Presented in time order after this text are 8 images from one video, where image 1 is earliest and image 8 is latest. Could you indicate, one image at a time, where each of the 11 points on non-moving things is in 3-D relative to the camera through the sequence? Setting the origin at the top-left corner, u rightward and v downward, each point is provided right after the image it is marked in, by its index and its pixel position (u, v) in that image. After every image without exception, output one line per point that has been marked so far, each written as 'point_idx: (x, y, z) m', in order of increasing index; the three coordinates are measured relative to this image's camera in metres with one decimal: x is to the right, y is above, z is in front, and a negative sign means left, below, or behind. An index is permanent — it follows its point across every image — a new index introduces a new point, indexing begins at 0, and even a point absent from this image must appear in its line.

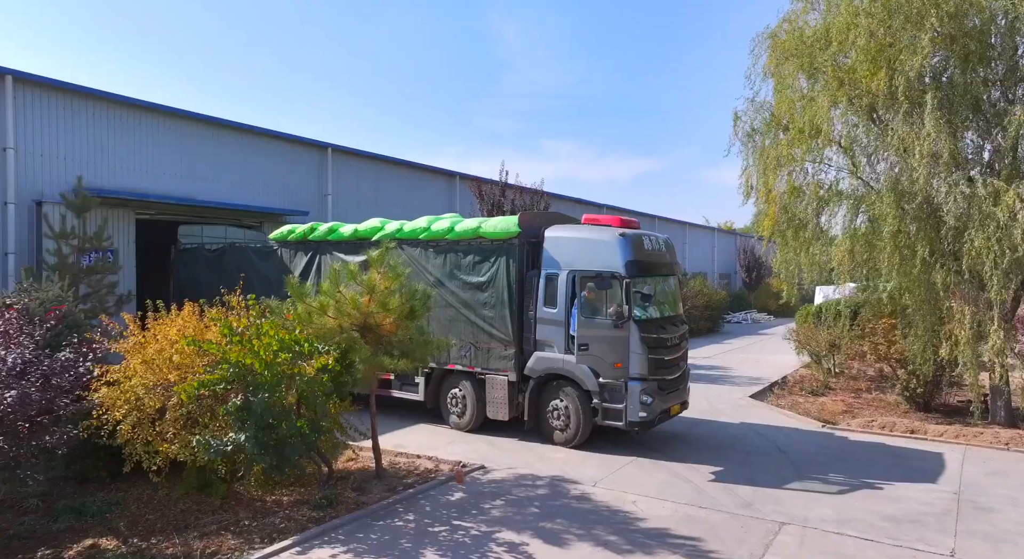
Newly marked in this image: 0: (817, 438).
0: (+4.1, -2.1, +10.9) m
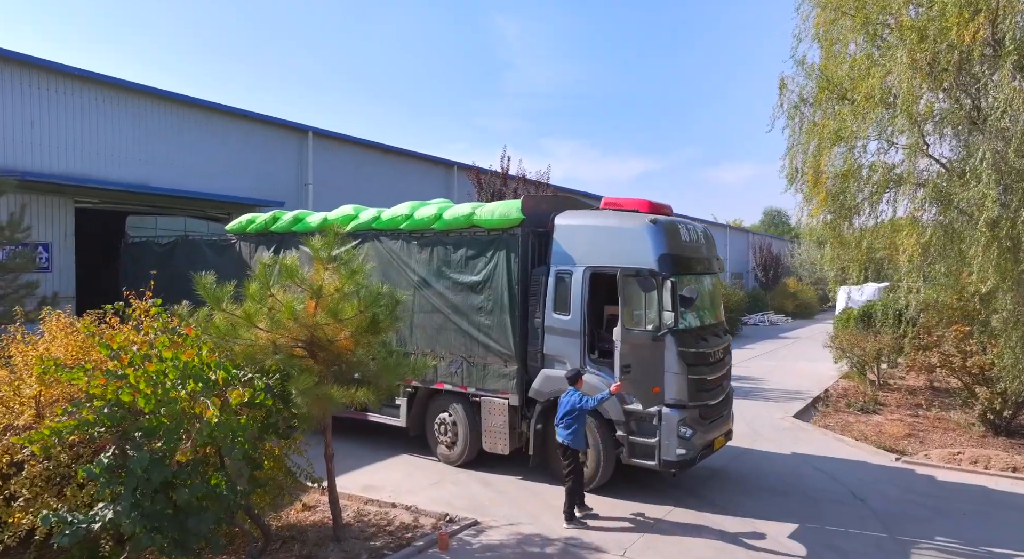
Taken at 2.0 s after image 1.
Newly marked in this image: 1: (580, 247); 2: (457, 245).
0: (+4.1, -2.1, +8.7) m
1: (+0.7, +0.3, +8.5) m
2: (-0.6, +0.4, +9.5) m
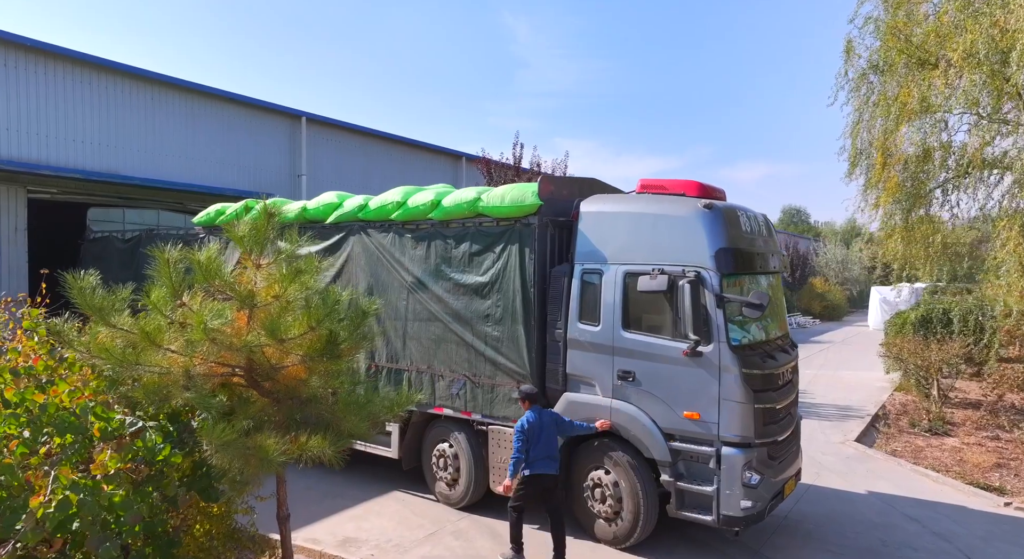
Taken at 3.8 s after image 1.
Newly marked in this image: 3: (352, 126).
0: (+4.2, -2.1, +6.9) m
1: (+0.8, +0.3, +6.7) m
2: (-0.5, +0.4, +7.7) m
3: (-3.5, +3.3, +17.5) m
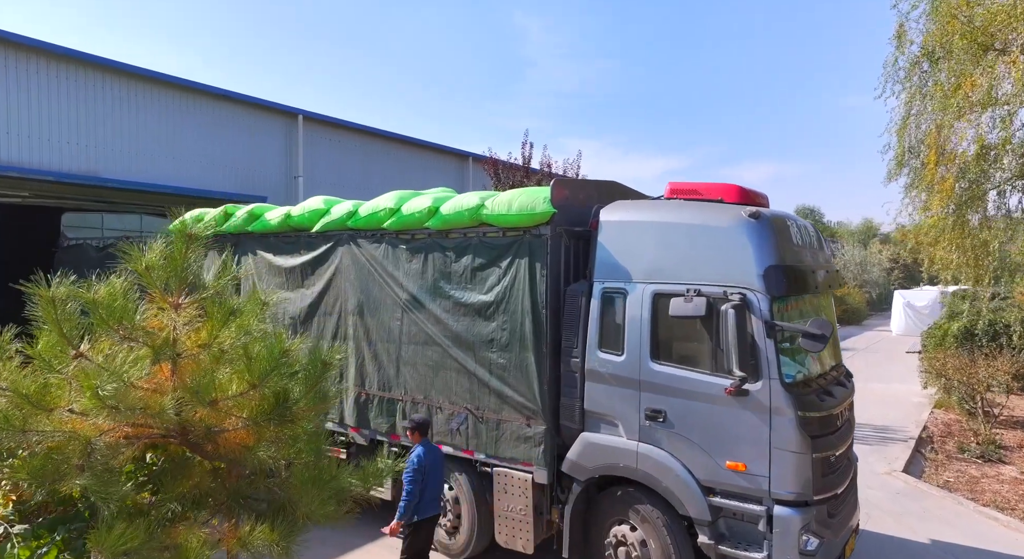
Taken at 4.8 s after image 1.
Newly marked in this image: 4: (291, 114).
0: (+4.3, -2.3, +5.8) m
1: (+0.9, +0.2, +5.7) m
2: (-0.4, +0.2, +6.7) m
3: (-3.3, +3.2, +16.6) m
4: (-4.3, +3.2, +15.8) m
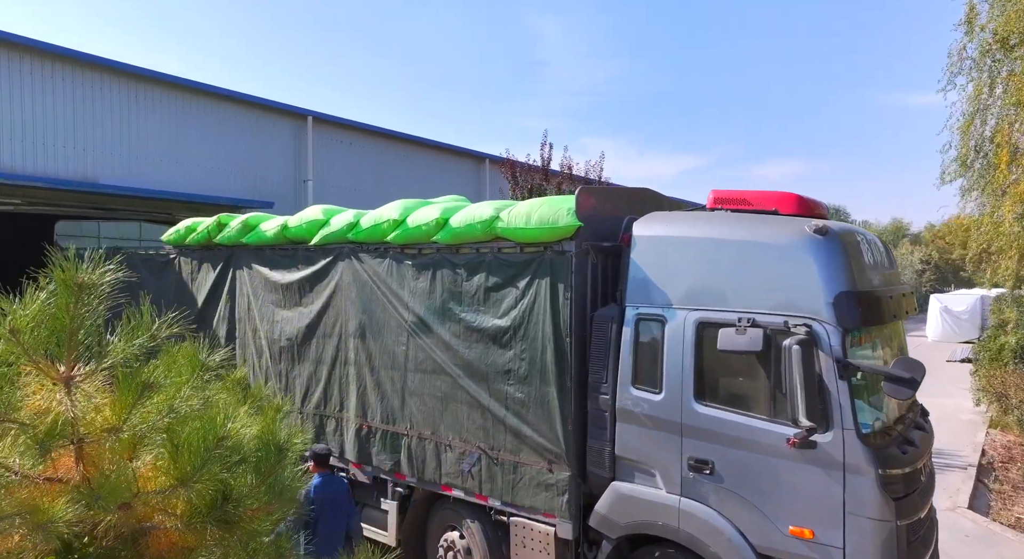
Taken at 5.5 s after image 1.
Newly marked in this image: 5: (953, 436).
0: (+4.4, -2.4, +4.9) m
1: (+1.0, 0.0, +4.9) m
2: (-0.3, +0.1, +5.9) m
3: (-2.9, +3.0, +15.8) m
4: (-4.0, +3.1, +15.0) m
5: (+6.5, -2.3, +11.8) m
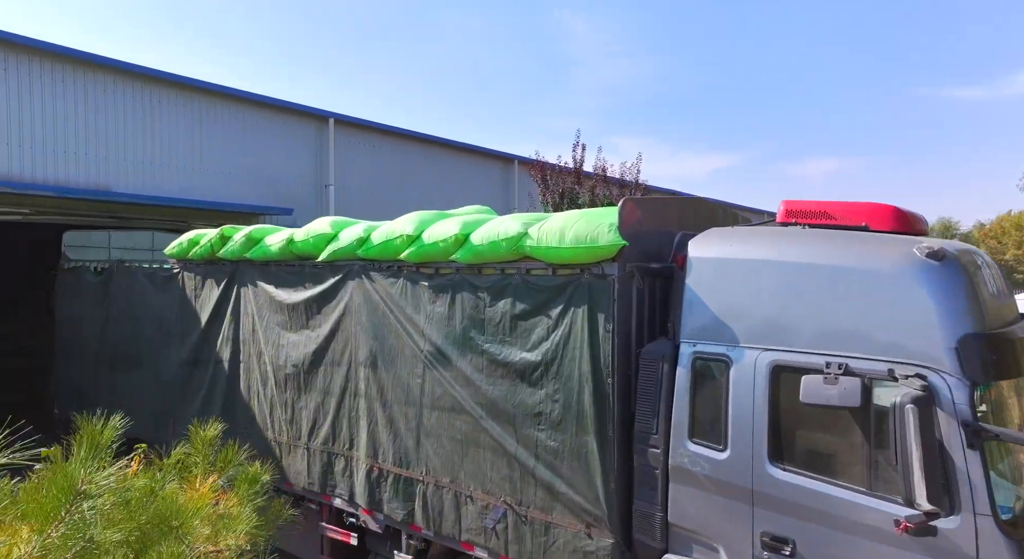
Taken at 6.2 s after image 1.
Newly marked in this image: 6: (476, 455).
0: (+4.6, -2.6, +3.8) m
1: (+1.2, -0.1, +4.0) m
2: (-0.1, -0.1, +5.1) m
3: (-2.3, +2.9, +15.1) m
4: (-3.4, +2.9, +14.3) m
5: (+7.0, -2.5, +10.7) m
6: (-0.2, -1.1, +5.2) m
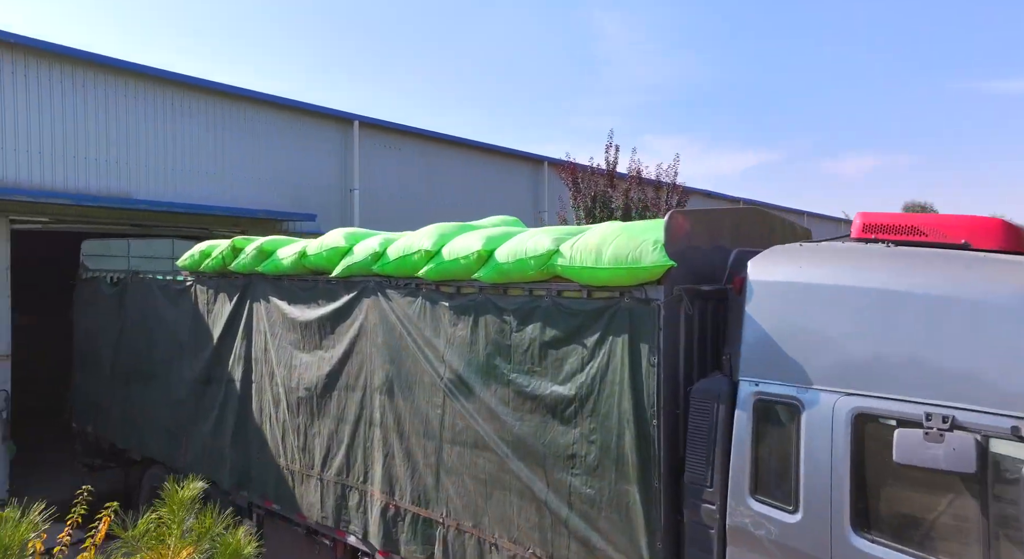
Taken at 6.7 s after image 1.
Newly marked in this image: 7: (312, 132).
0: (+4.7, -2.7, +3.1) m
1: (+1.3, -0.2, +3.3) m
2: (+0.1, -0.2, +4.5) m
3: (-1.7, +2.7, +14.6) m
4: (-2.9, +2.7, +13.9) m
5: (+7.4, -2.6, +9.8) m
6: (-0.1, -1.2, +4.6) m
7: (-3.3, +2.5, +13.5) m
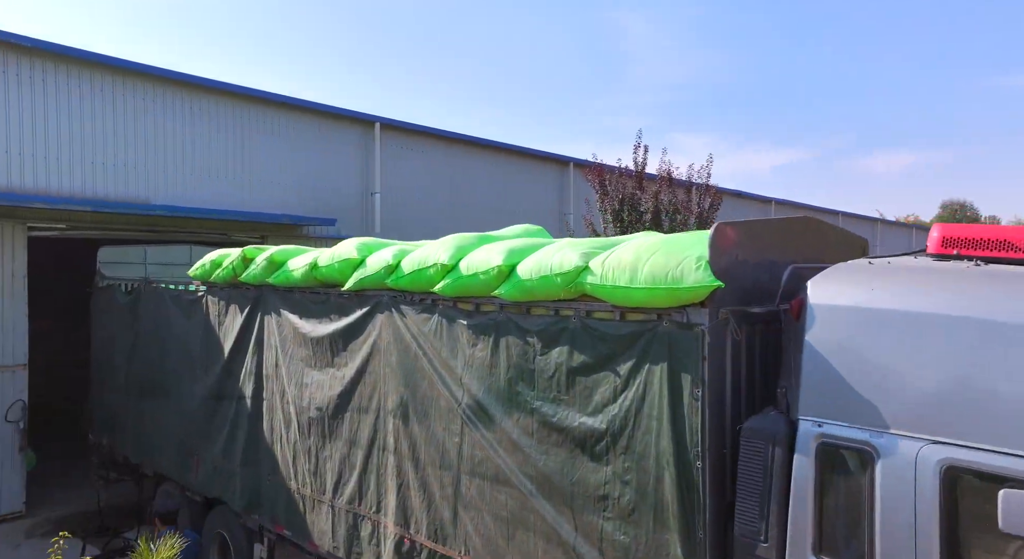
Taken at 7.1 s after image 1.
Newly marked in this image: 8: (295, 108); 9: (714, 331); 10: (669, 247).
0: (+4.8, -2.8, +2.4) m
1: (+1.4, -0.3, +2.8) m
2: (+0.2, -0.3, +4.0) m
3: (-1.3, +2.6, +14.2) m
4: (-2.4, +2.6, +13.5) m
5: (+7.7, -2.7, +9.1) m
6: (+0.1, -1.3, +4.1) m
7: (-2.9, +2.4, +13.1) m
8: (-3.4, +2.7, +12.6) m
9: (+0.8, -0.2, +3.3) m
10: (+0.7, +0.2, +3.5) m
